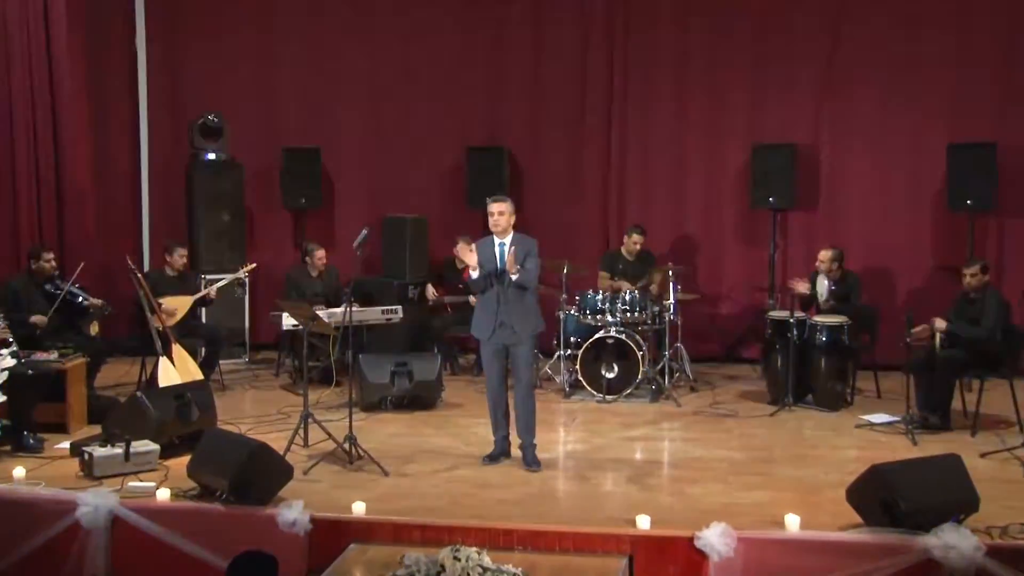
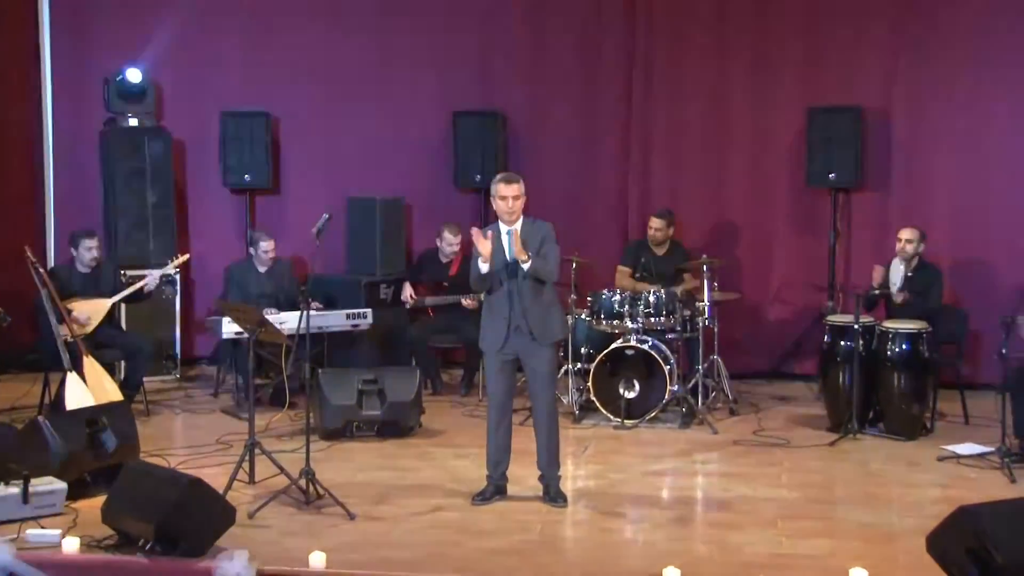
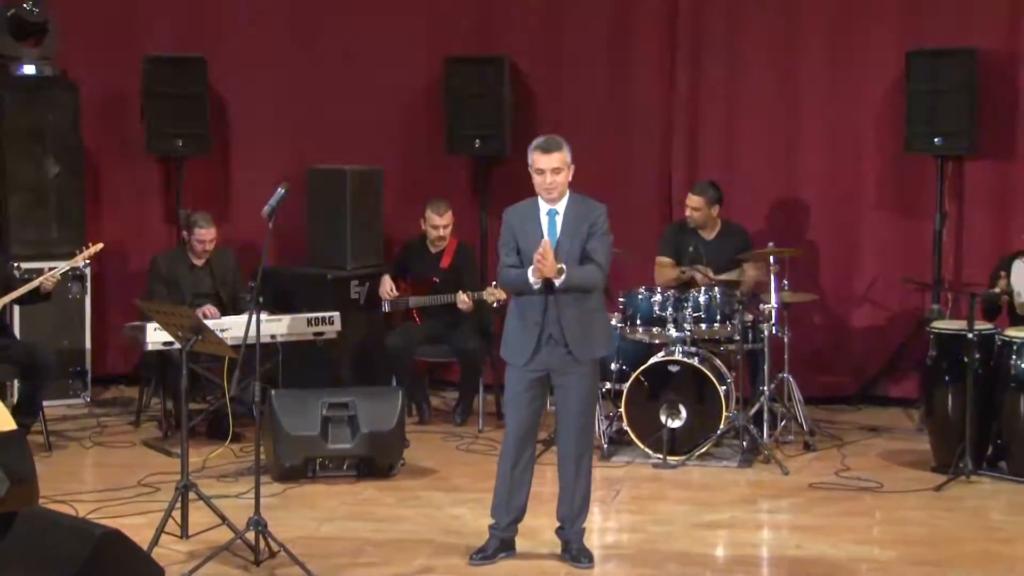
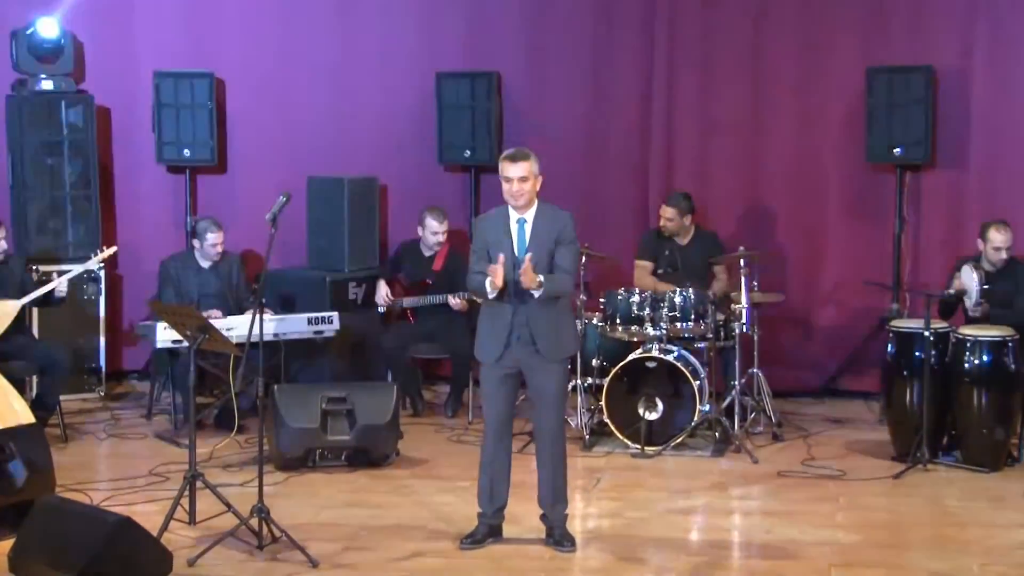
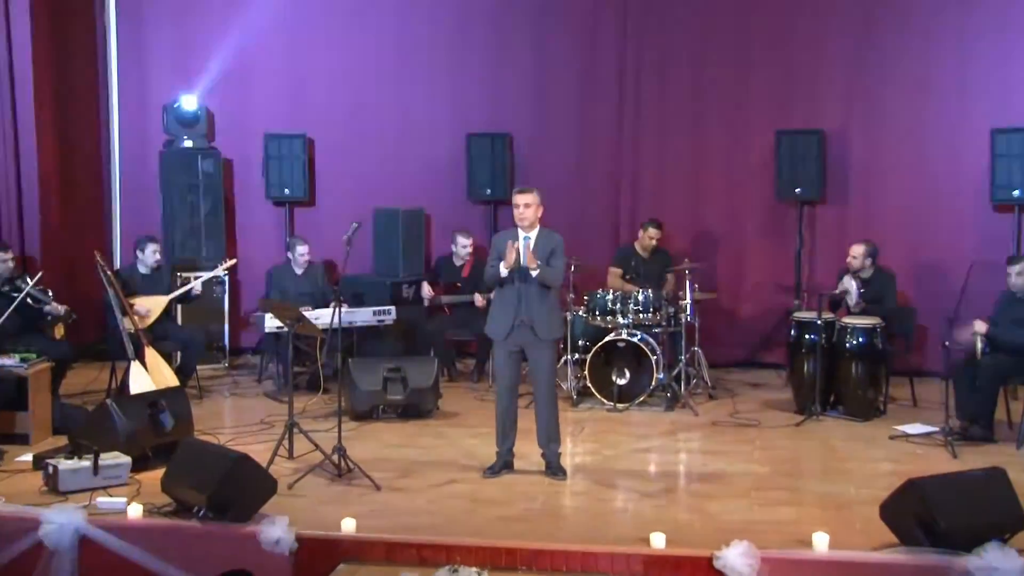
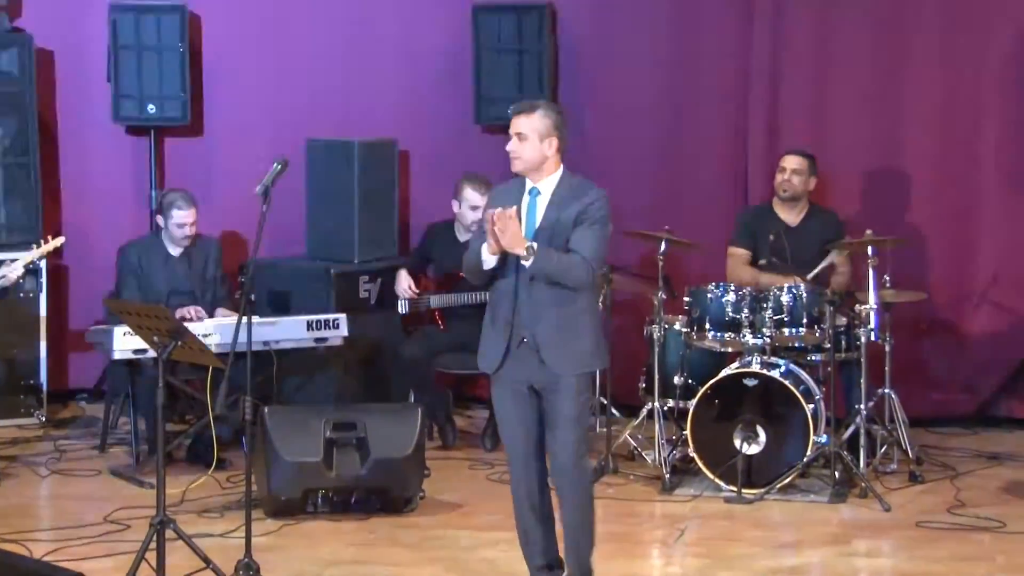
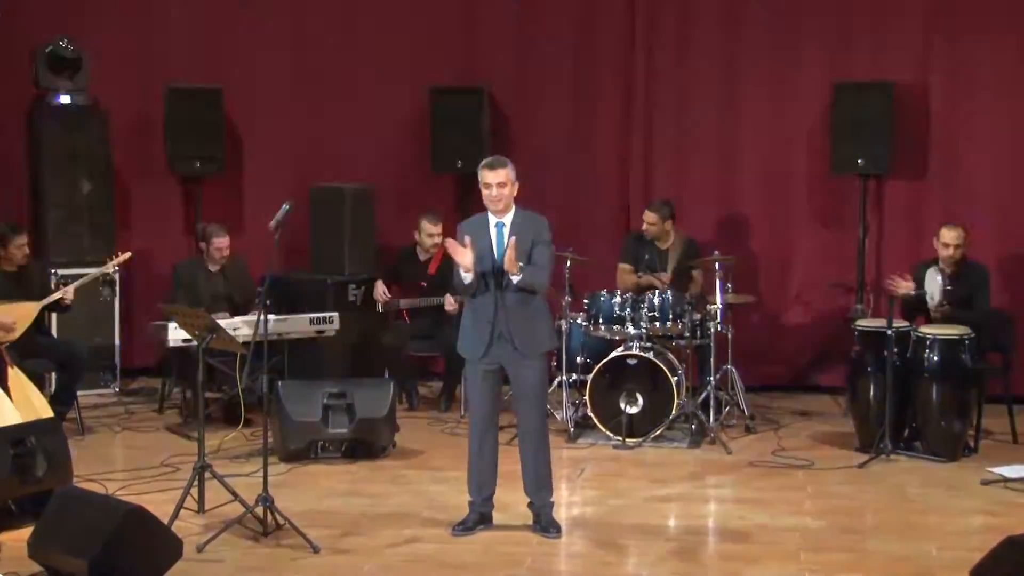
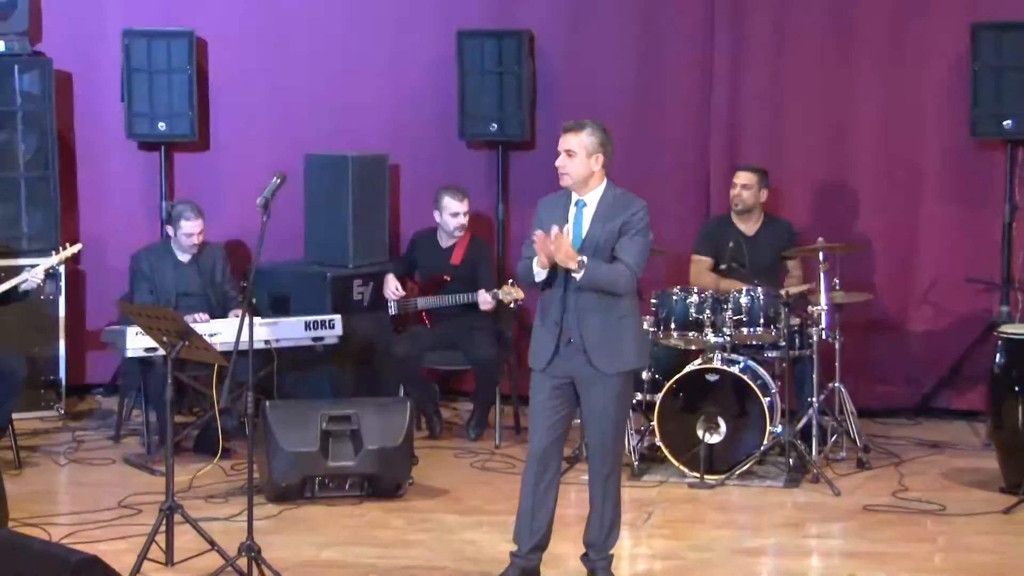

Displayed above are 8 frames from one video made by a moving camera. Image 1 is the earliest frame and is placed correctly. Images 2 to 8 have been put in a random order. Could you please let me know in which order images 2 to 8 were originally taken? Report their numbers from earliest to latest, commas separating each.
5, 2, 7, 4, 3, 8, 6
